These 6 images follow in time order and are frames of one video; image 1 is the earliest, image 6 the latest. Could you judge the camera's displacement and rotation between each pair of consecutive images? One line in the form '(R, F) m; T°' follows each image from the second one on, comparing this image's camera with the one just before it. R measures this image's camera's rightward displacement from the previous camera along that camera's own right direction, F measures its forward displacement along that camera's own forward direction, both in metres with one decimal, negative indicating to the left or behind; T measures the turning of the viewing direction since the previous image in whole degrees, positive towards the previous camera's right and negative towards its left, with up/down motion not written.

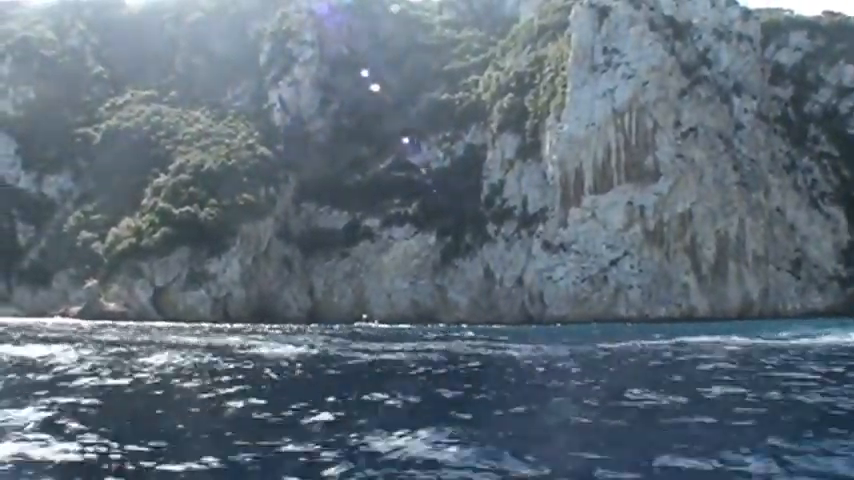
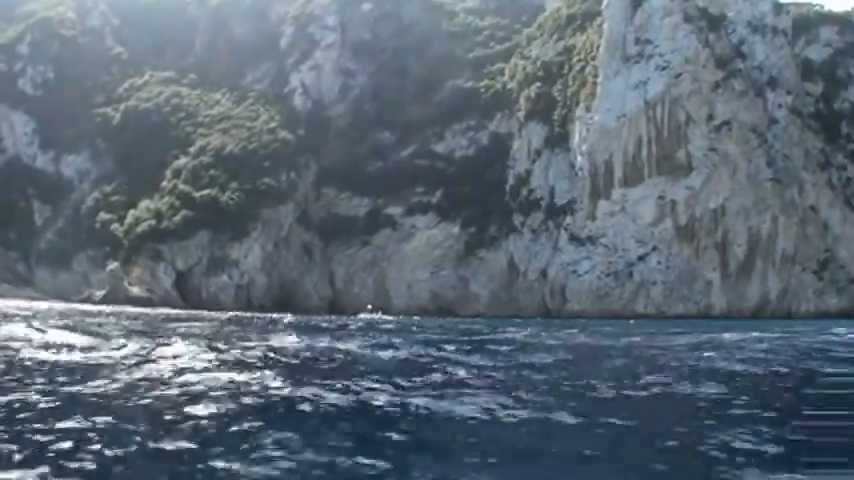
(-1.2, +1.4) m; 0°
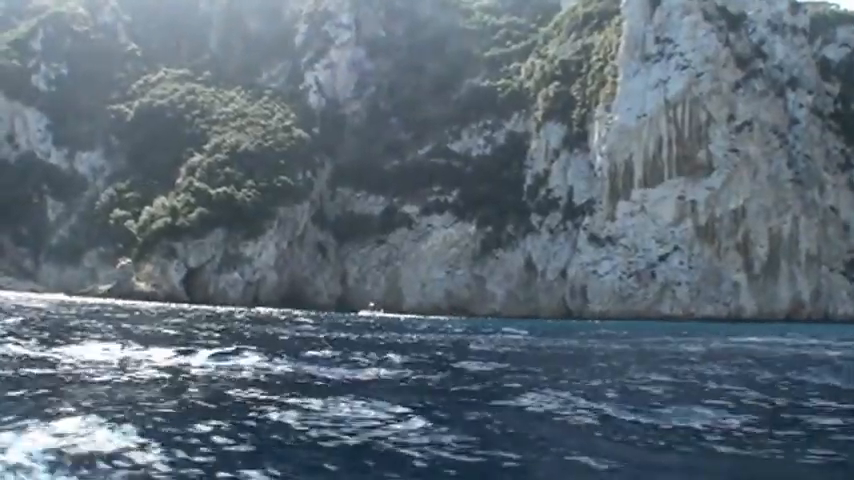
(-0.9, +0.5) m; 0°
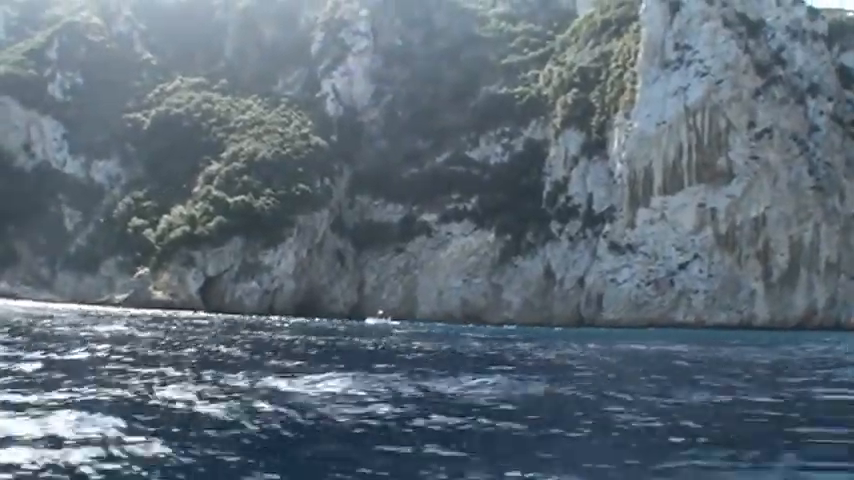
(-0.7, +0.2) m; 0°
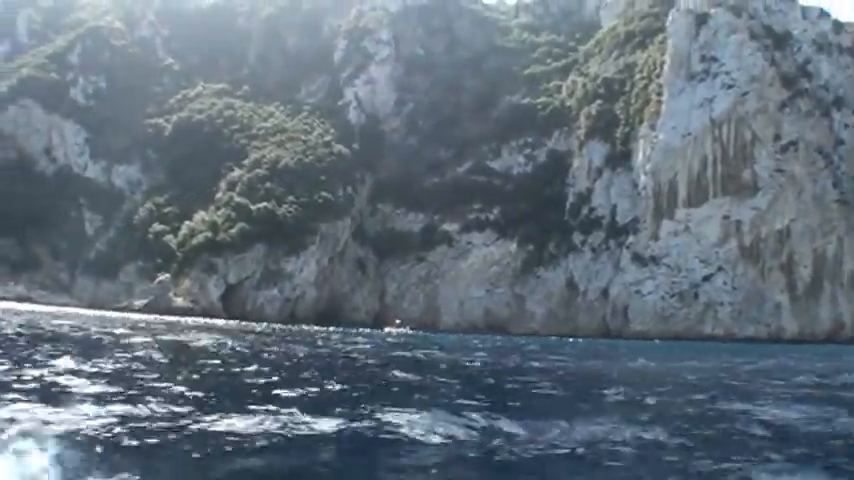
(-0.7, +0.2) m; -1°
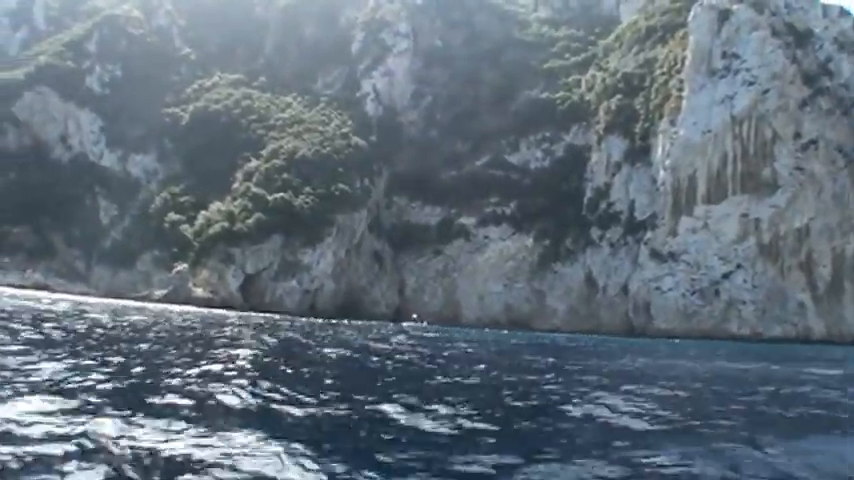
(-0.8, +0.1) m; 0°
